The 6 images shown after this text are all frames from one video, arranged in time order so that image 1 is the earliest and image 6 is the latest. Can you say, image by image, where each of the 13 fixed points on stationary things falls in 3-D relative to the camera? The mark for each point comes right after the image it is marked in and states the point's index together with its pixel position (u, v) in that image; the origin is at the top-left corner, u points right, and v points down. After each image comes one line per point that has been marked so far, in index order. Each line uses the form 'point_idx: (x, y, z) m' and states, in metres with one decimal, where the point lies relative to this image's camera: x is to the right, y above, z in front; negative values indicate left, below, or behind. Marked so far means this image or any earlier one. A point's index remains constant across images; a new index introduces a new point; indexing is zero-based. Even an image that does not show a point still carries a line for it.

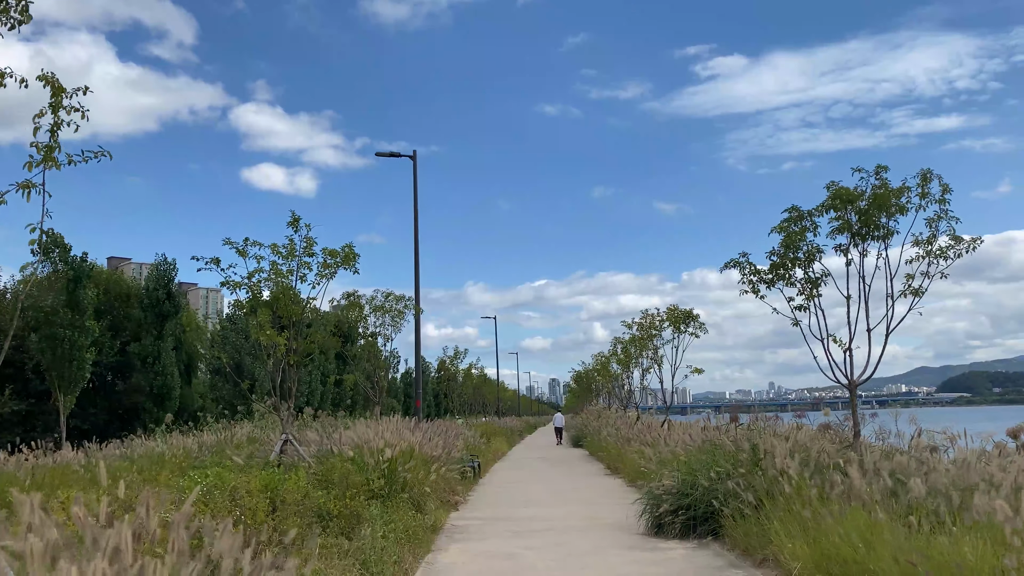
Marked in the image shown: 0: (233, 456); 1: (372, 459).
0: (-3.9, -2.3, +10.0) m
1: (-1.5, -1.9, +7.8) m
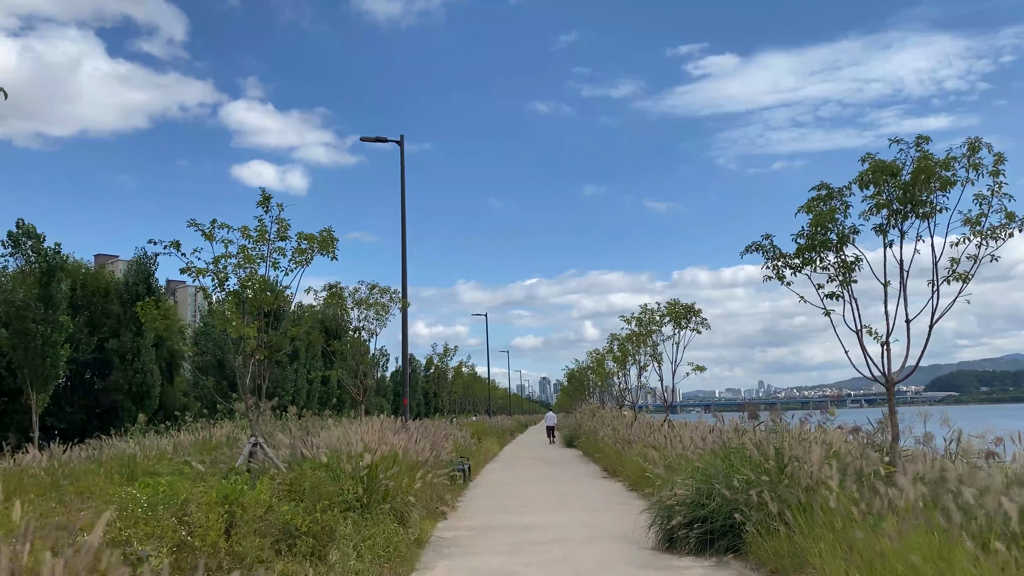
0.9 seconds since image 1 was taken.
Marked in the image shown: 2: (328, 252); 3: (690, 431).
0: (-3.9, -2.2, +9.2) m
1: (-1.6, -1.7, +7.0) m
2: (-2.2, +0.5, +8.7) m
3: (+2.6, -2.0, +10.1) m
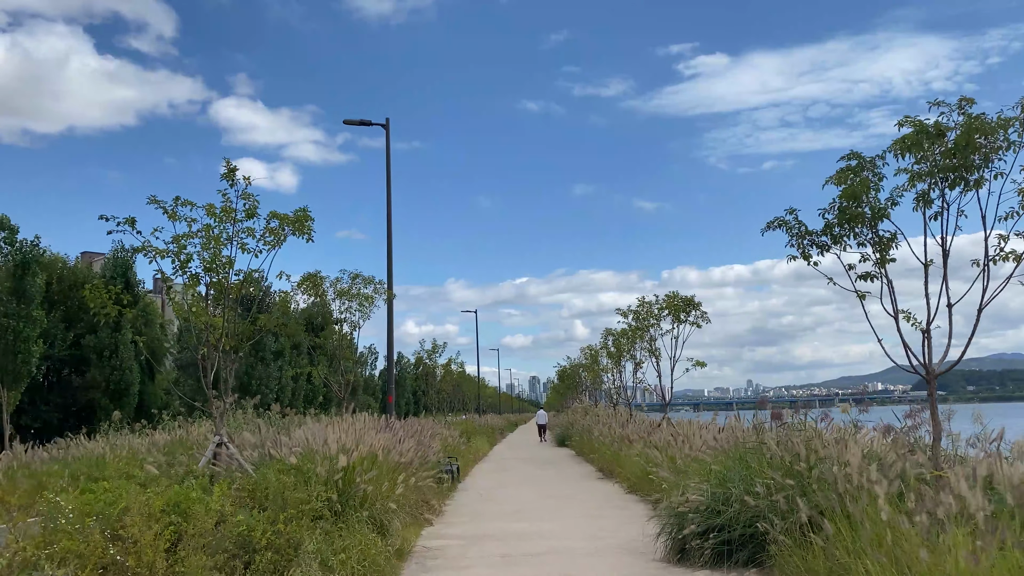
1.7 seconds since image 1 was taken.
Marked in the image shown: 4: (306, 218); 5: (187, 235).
0: (-4.0, -2.0, +8.4) m
1: (-1.6, -1.6, +6.2) m
2: (-2.3, +0.6, +8.0) m
3: (+2.5, -1.9, +9.4) m
4: (-2.3, +0.8, +8.0) m
5: (-3.3, +0.5, +7.4) m
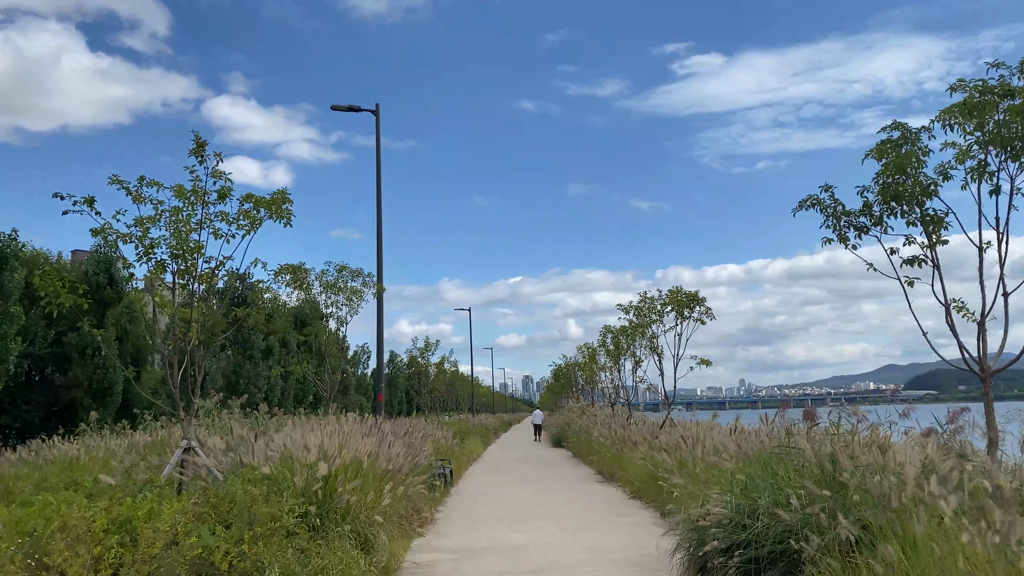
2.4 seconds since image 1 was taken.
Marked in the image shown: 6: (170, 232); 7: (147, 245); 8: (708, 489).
0: (-4.1, -1.9, +7.7) m
1: (-1.6, -1.4, +5.5) m
2: (-2.3, +0.7, +7.3) m
3: (+2.5, -1.8, +8.8) m
4: (-2.3, +0.9, +7.3) m
5: (-3.3, +0.7, +6.7) m
6: (-3.1, +0.5, +6.6) m
7: (-3.3, +0.4, +6.6) m
8: (+1.6, -1.7, +6.1) m
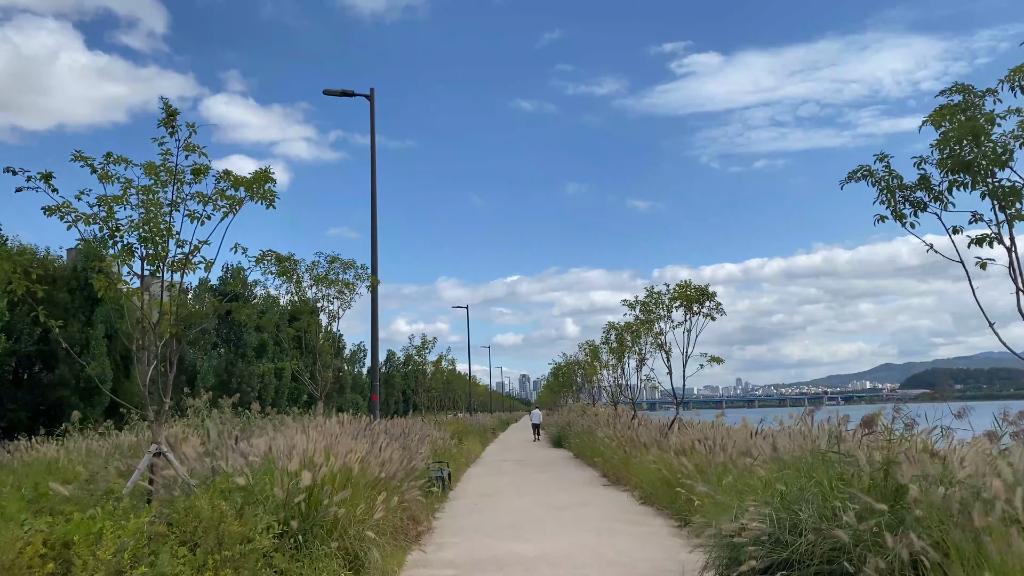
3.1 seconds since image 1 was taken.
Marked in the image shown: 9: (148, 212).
0: (-4.0, -1.8, +7.0) m
1: (-1.6, -1.3, +4.9) m
2: (-2.3, +0.8, +6.6) m
3: (+2.5, -1.7, +8.1) m
4: (-2.2, +1.0, +6.6) m
5: (-3.3, +0.8, +6.1) m
6: (-3.1, +0.6, +6.0) m
7: (-3.3, +0.5, +5.9) m
8: (+1.7, -1.6, +5.4) m
9: (-3.0, +0.6, +6.0) m
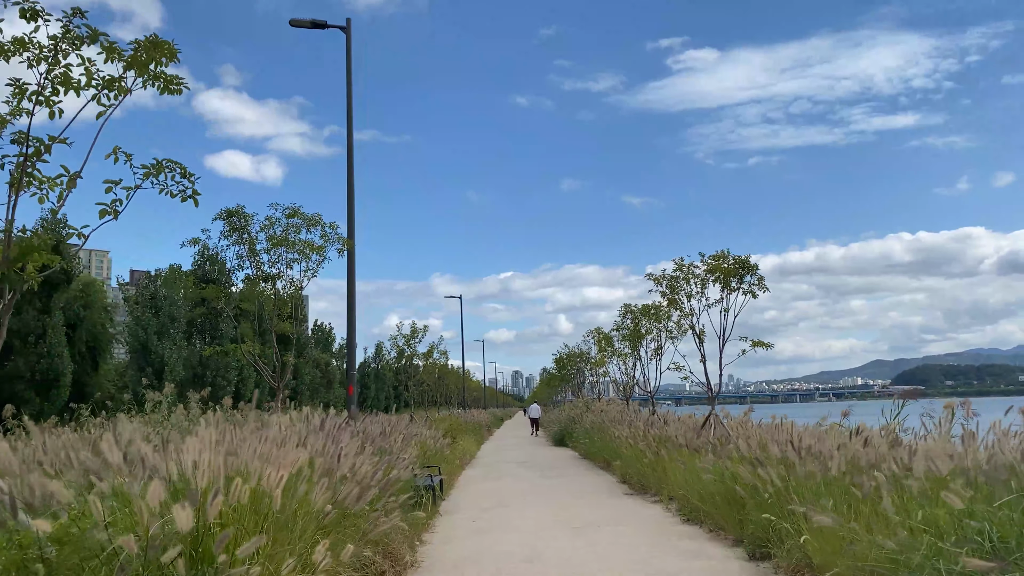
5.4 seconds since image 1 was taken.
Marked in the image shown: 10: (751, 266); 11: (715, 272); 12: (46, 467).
0: (-3.9, -1.4, +4.8) m
1: (-1.4, -0.9, +2.7) m
2: (-2.1, +1.3, +4.4) m
3: (+2.6, -1.3, +6.0) m
4: (-2.1, +1.4, +4.4) m
5: (-3.2, +1.2, +3.8) m
6: (-3.0, +1.0, +3.8) m
7: (-3.1, +0.9, +3.7) m
8: (+1.8, -1.2, +3.3) m
9: (-2.9, +1.0, +3.8) m
10: (+3.8, +0.3, +11.8) m
11: (+3.3, +0.3, +11.8) m
12: (-2.5, -1.0, +3.9) m
